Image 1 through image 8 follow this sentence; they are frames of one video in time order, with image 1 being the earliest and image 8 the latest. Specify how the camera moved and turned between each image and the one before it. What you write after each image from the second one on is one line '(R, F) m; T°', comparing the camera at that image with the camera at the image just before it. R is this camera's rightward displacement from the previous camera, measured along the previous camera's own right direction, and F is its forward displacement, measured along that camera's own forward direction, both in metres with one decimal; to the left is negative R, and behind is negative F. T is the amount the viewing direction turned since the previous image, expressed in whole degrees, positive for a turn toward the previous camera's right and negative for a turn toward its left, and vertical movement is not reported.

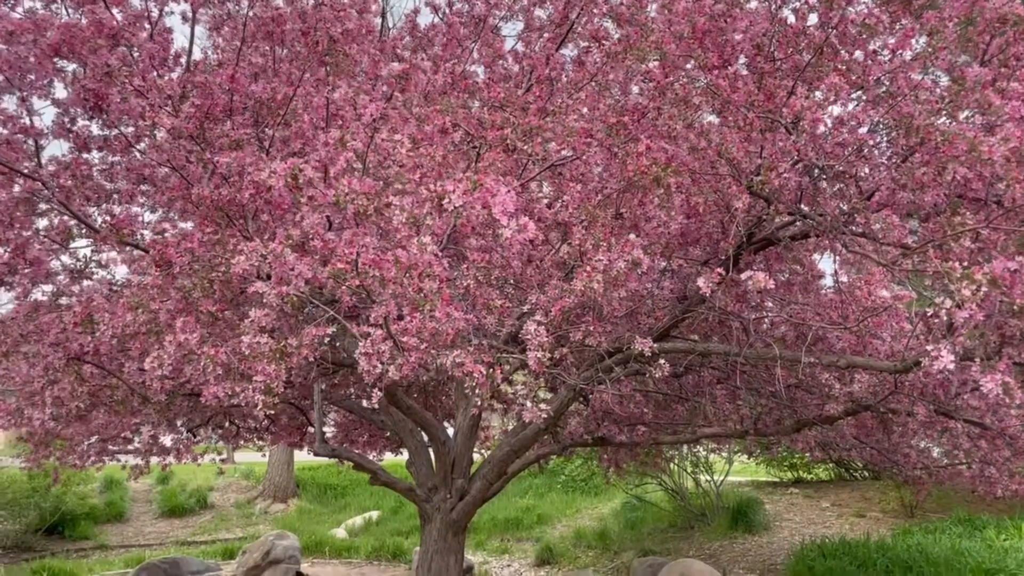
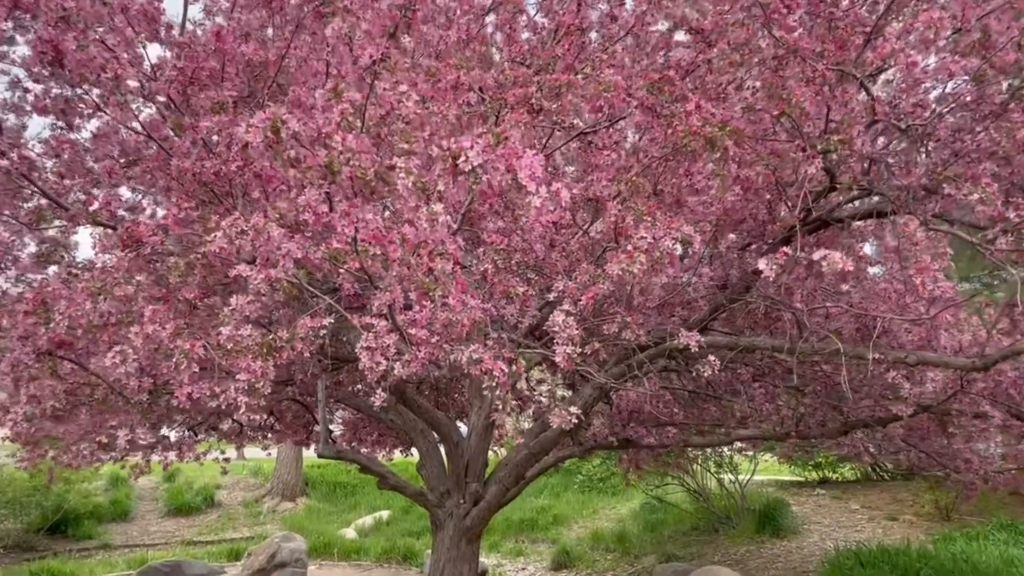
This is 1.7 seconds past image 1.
(-0.1, +0.6) m; -1°
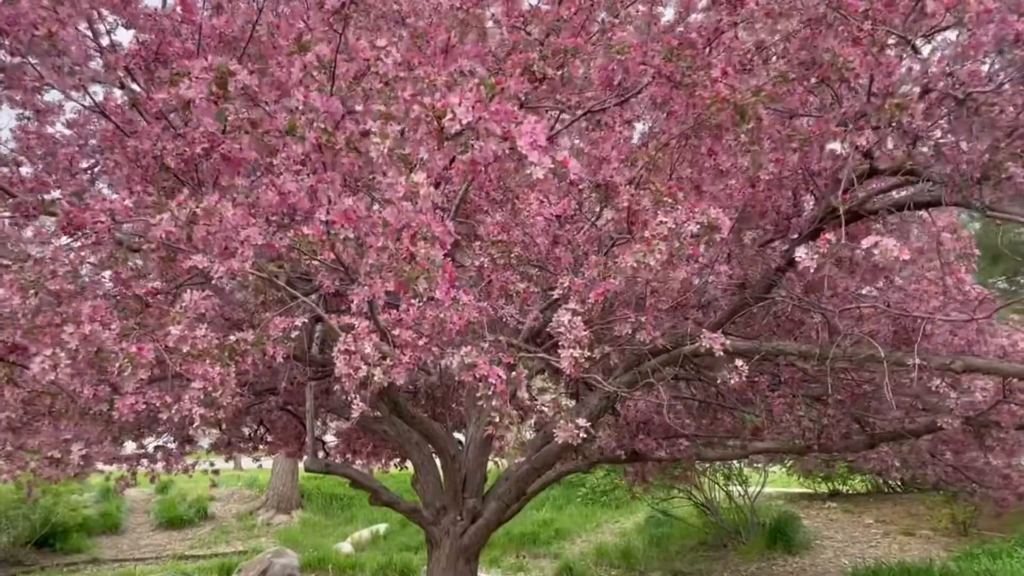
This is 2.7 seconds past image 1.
(0.0, +0.5) m; 0°
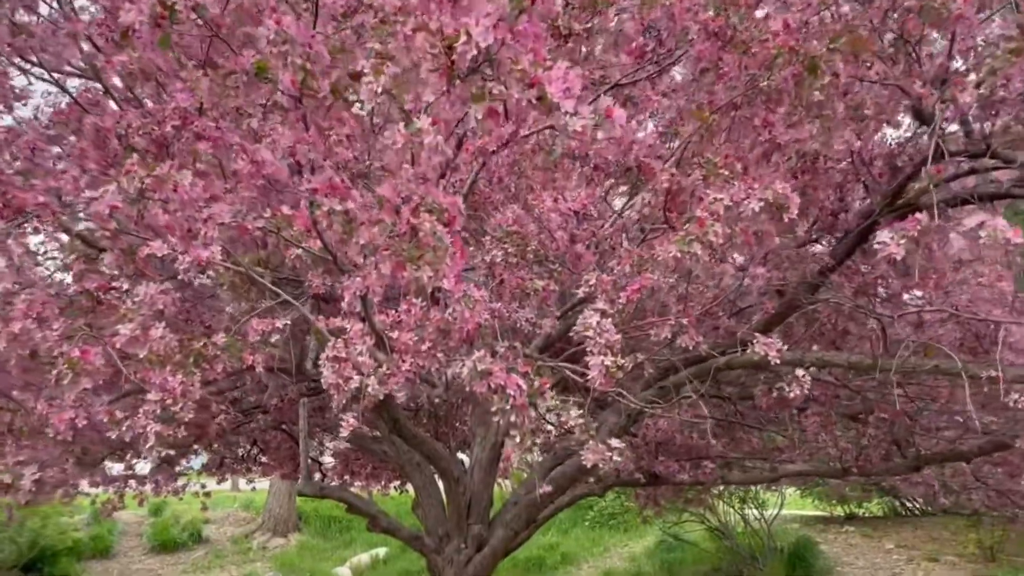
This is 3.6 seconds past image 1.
(-0.1, +0.5) m; 0°
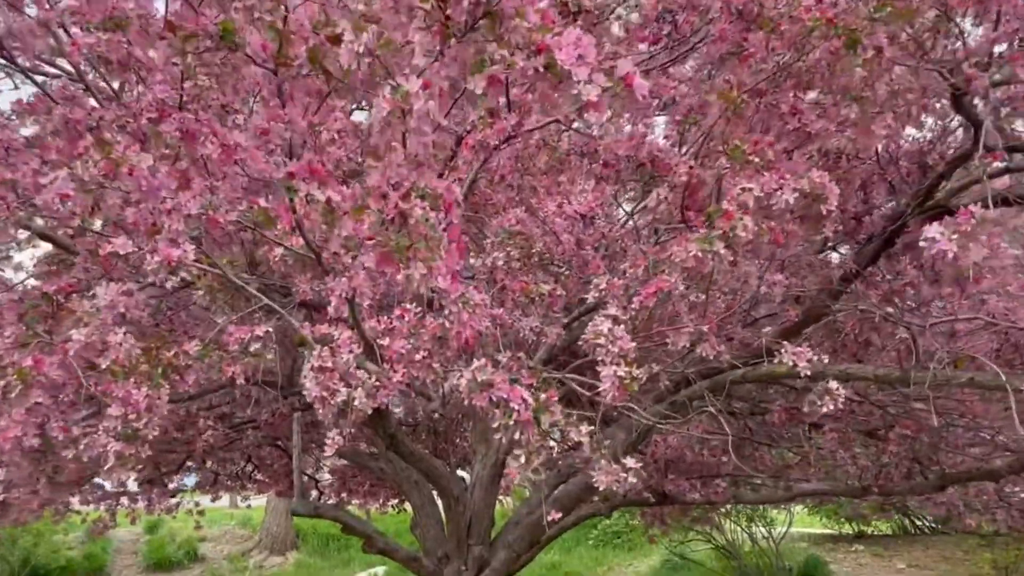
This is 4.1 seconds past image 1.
(0.0, +0.2) m; 0°
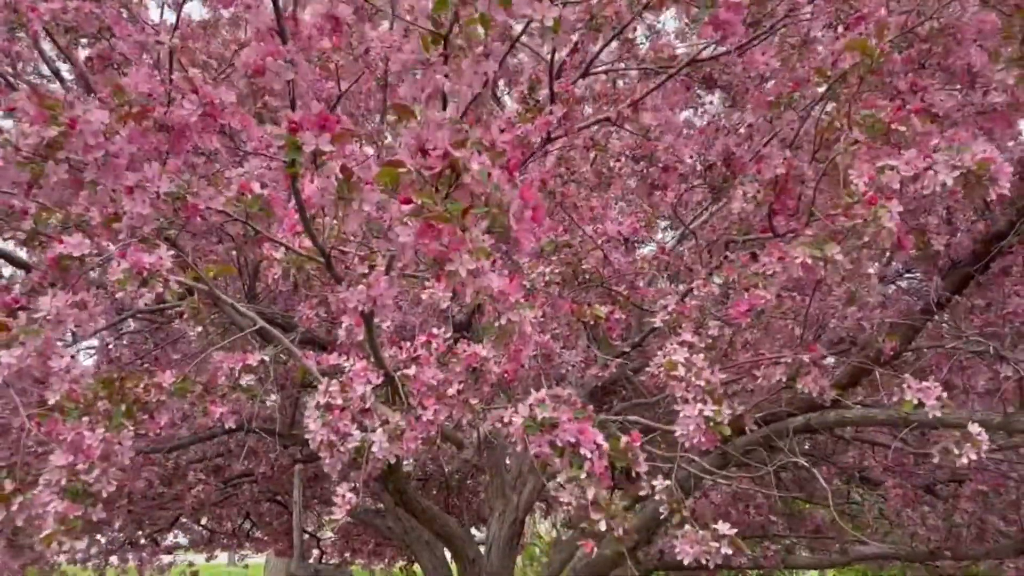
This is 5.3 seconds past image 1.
(-0.1, +0.5) m; 0°
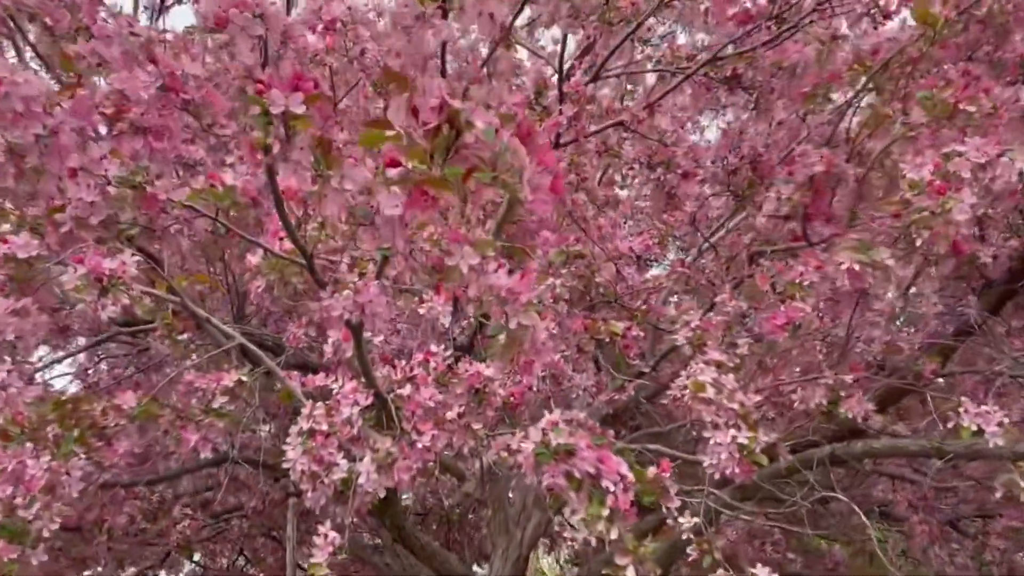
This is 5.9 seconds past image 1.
(0.0, +0.2) m; 0°
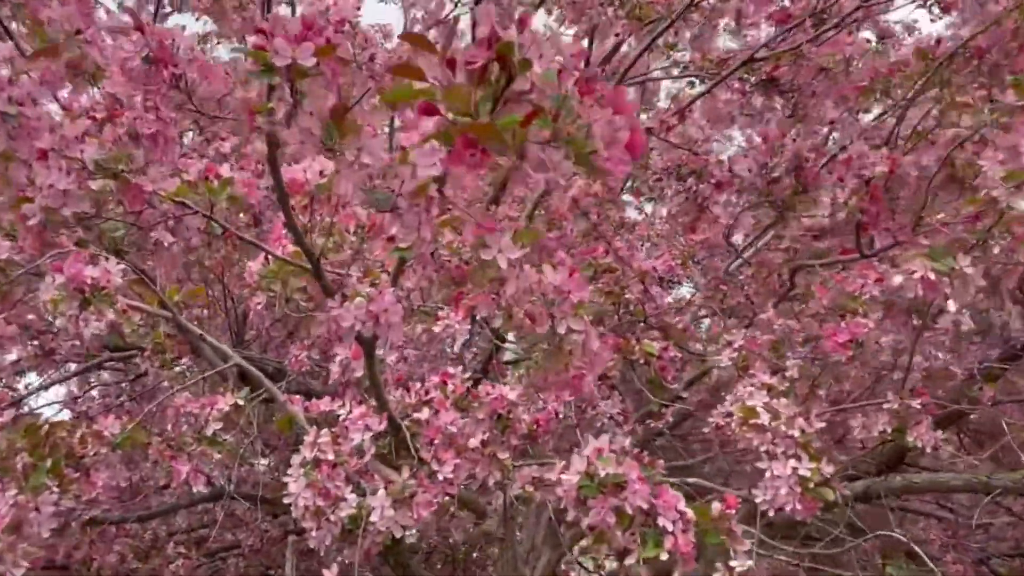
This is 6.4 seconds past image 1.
(0.0, +0.2) m; 0°
